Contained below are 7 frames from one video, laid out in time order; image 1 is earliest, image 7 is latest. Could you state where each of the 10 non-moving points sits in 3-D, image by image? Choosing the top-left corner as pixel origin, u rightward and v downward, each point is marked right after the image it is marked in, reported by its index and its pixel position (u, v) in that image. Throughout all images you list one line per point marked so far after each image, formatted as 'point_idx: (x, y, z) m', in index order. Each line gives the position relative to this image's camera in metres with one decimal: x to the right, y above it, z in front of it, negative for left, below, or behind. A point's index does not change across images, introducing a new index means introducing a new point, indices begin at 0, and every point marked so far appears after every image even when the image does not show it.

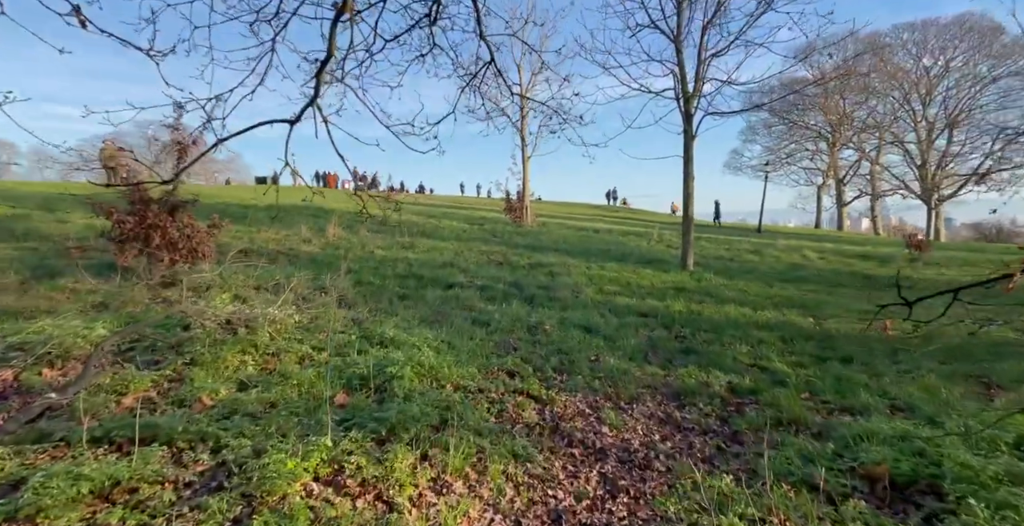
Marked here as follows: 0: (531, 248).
0: (+0.5, +0.5, +16.5) m
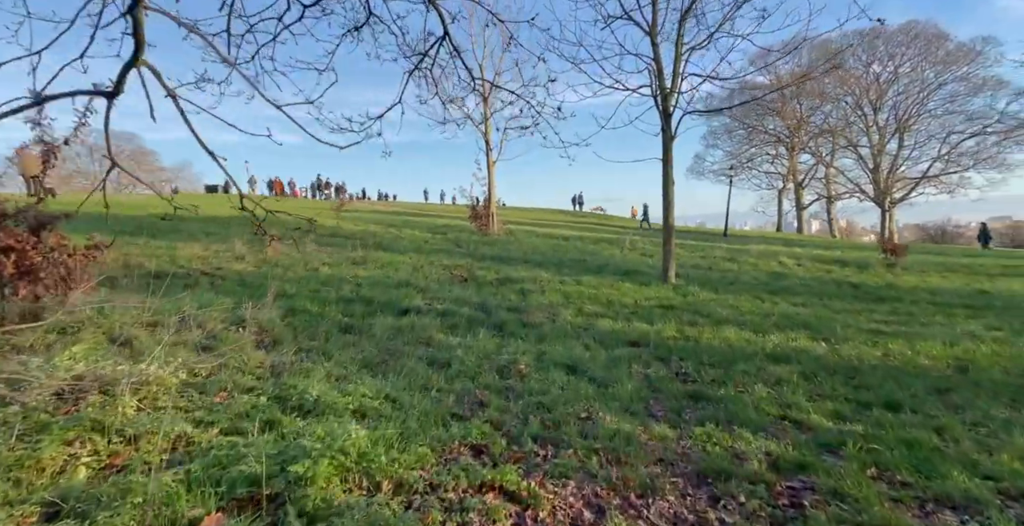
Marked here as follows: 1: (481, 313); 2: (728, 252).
0: (-0.4, +0.1, +15.1) m
1: (-0.5, -0.8, +8.5) m
2: (+7.6, +0.4, +19.5) m
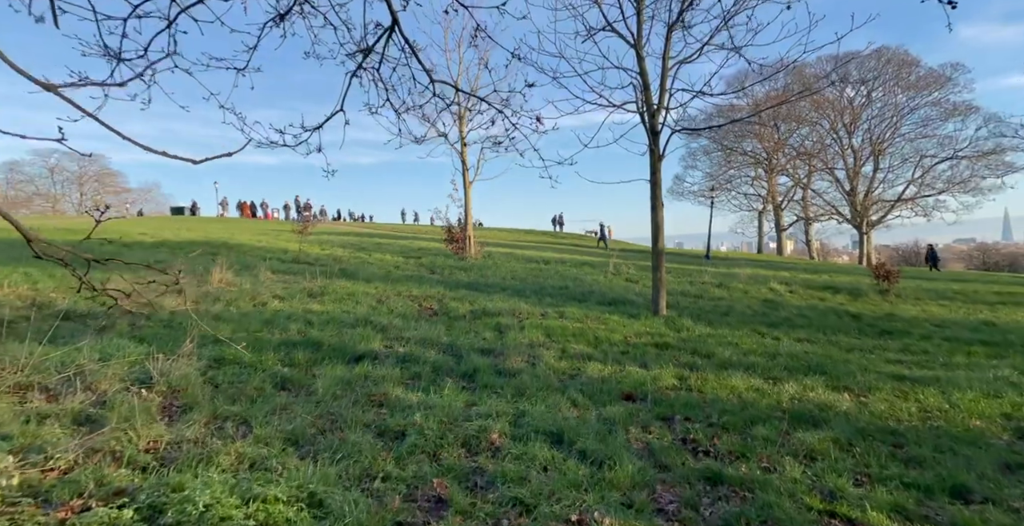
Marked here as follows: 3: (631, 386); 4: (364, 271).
0: (-1.0, -0.6, +13.9) m
1: (-0.9, -1.3, +7.3) m
2: (+6.8, -0.5, +18.7) m
3: (+1.4, -1.5, +6.8) m
4: (-4.1, -0.2, +15.3) m
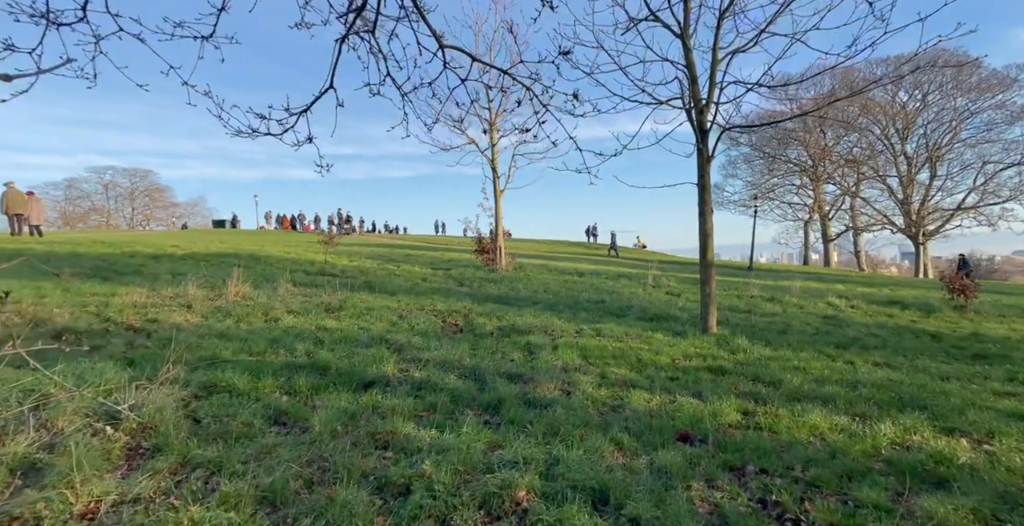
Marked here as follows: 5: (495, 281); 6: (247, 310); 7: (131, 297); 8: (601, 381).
0: (-0.2, -0.9, +13.0) m
1: (-0.5, -1.4, +6.3) m
2: (+7.9, -0.9, +17.2) m
3: (+1.8, -1.6, +5.7) m
4: (-3.2, -0.5, +14.6) m
5: (-0.5, -0.6, +16.5) m
6: (-4.6, -0.8, +9.5) m
7: (-6.7, -0.6, +9.7) m
8: (+1.2, -1.5, +7.2) m
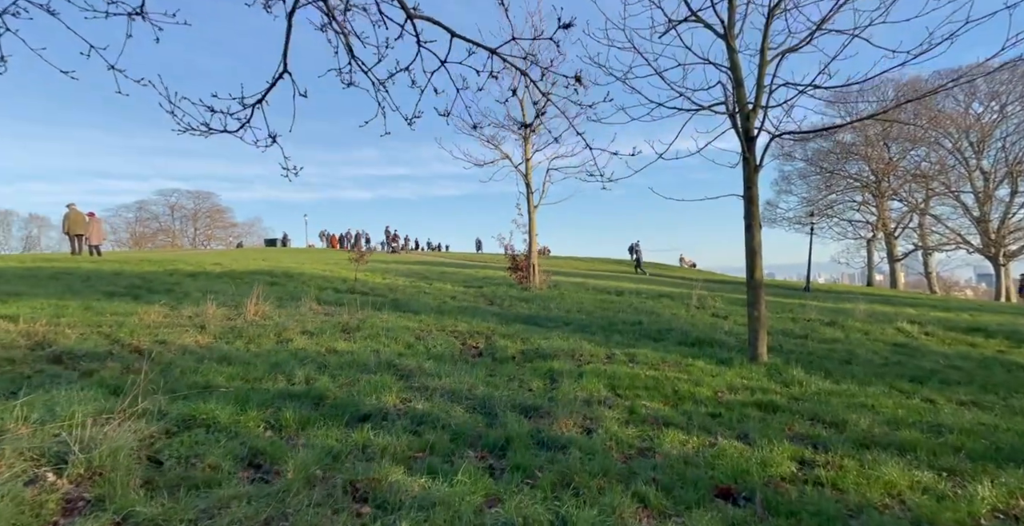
0: (+0.4, -1.3, +12.2) m
1: (-0.3, -1.6, +5.6) m
2: (+8.9, -1.4, +15.8) m
3: (+1.9, -1.8, +4.7) m
4: (-2.4, -1.0, +14.1) m
5: (+0.5, -1.1, +15.8) m
6: (-4.1, -1.1, +9.1) m
7: (-6.3, -0.9, +9.5) m
8: (+1.4, -1.7, +6.3) m
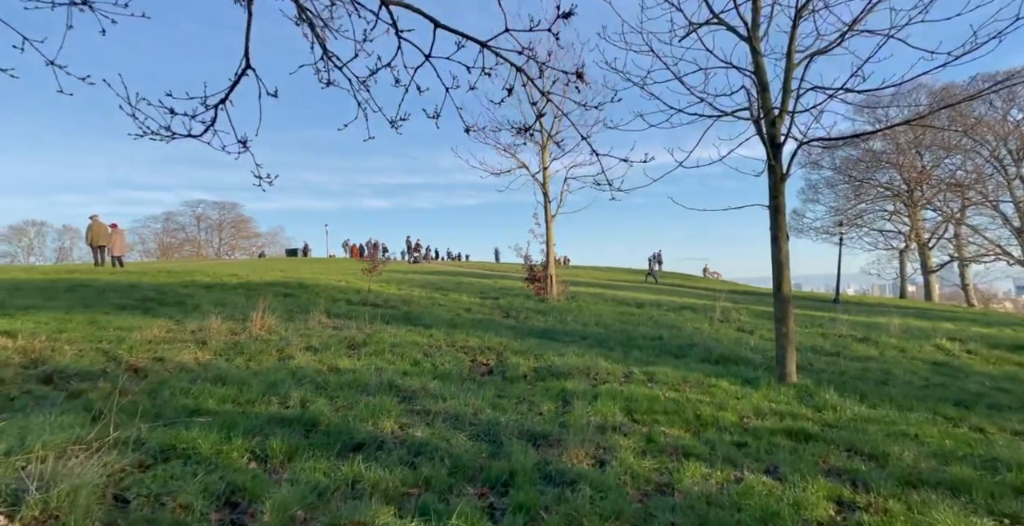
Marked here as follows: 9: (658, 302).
0: (+0.7, -1.6, +11.8) m
1: (-0.3, -1.8, +5.2) m
2: (+9.3, -1.8, +15.0) m
3: (+1.9, -2.0, +4.2) m
4: (-2.1, -1.3, +13.7) m
5: (+0.9, -1.4, +15.3) m
6: (-4.0, -1.3, +8.8) m
7: (-6.1, -1.1, +9.3) m
8: (+1.4, -1.9, +5.8) m
9: (+5.1, -1.4, +19.3) m
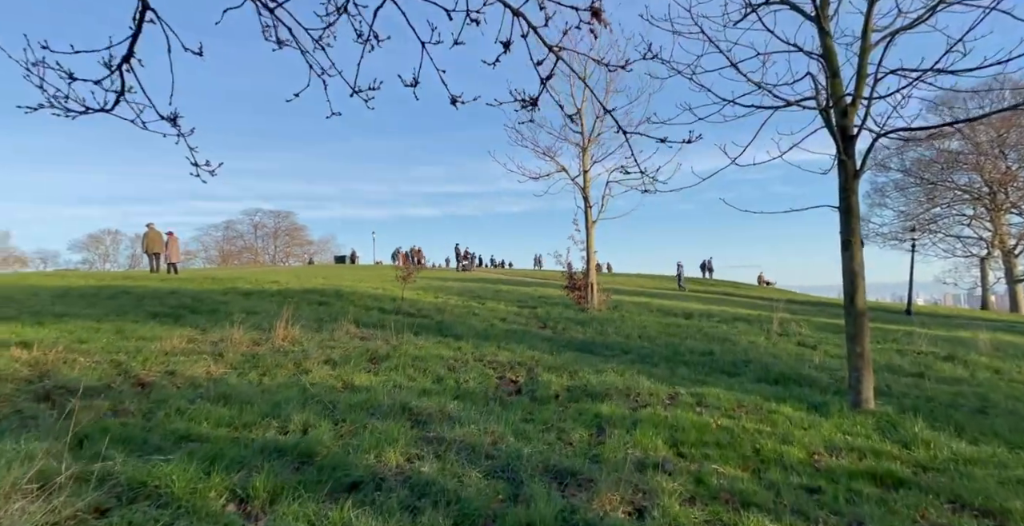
0: (+1.4, -1.7, +10.9) m
1: (-0.1, -1.8, +4.4) m
2: (+10.3, -1.9, +13.4) m
3: (+2.0, -2.0, +3.2) m
4: (-1.2, -1.5, +13.0) m
5: (+1.9, -1.6, +14.4) m
6: (-3.5, -1.5, +8.3) m
7: (-5.6, -1.3, +9.0) m
8: (+1.6, -2.0, +4.9) m
9: (+6.4, -1.6, +18.0) m
